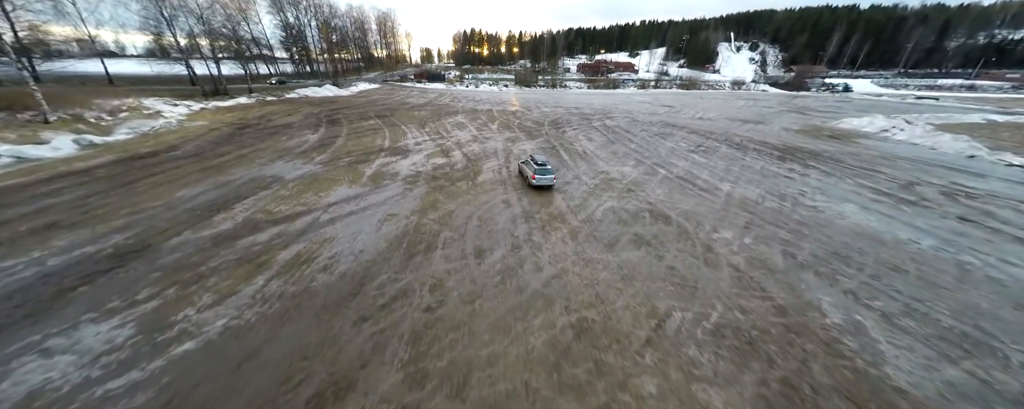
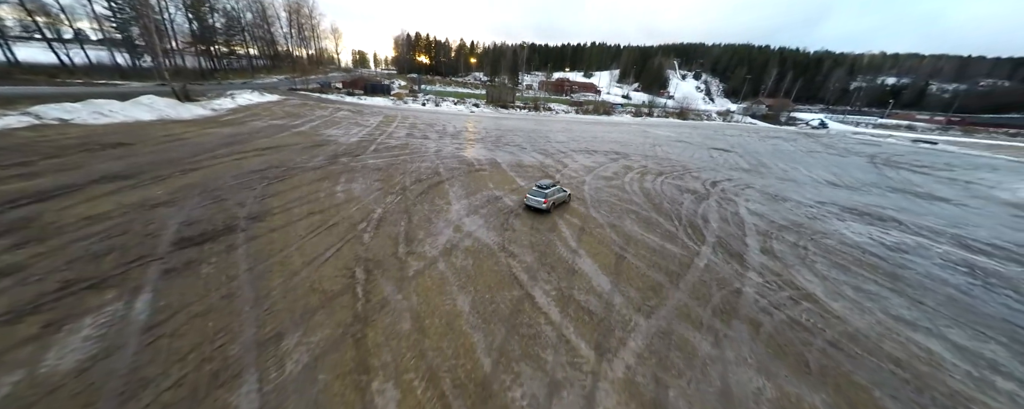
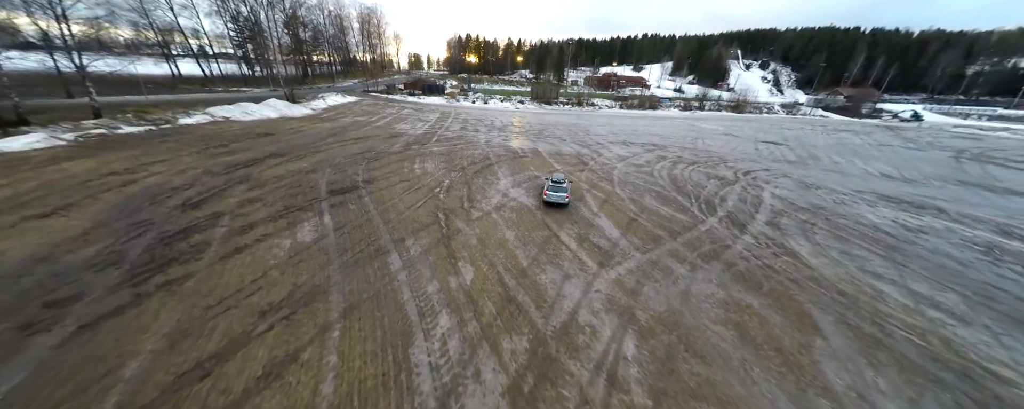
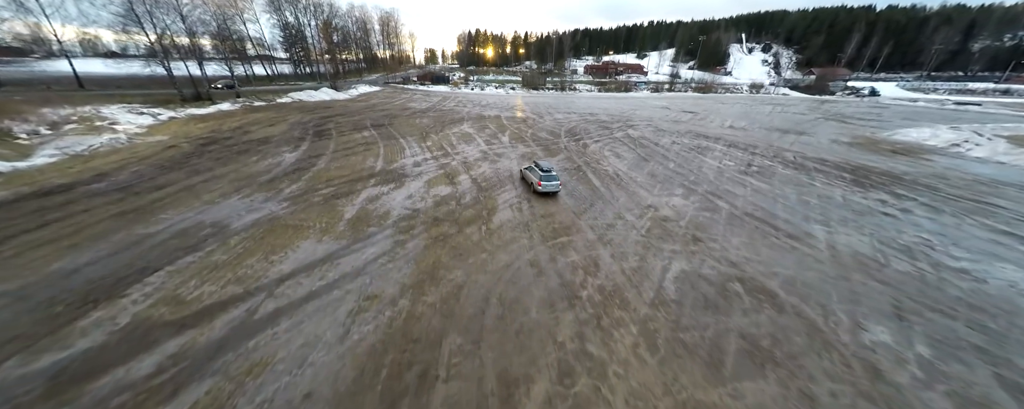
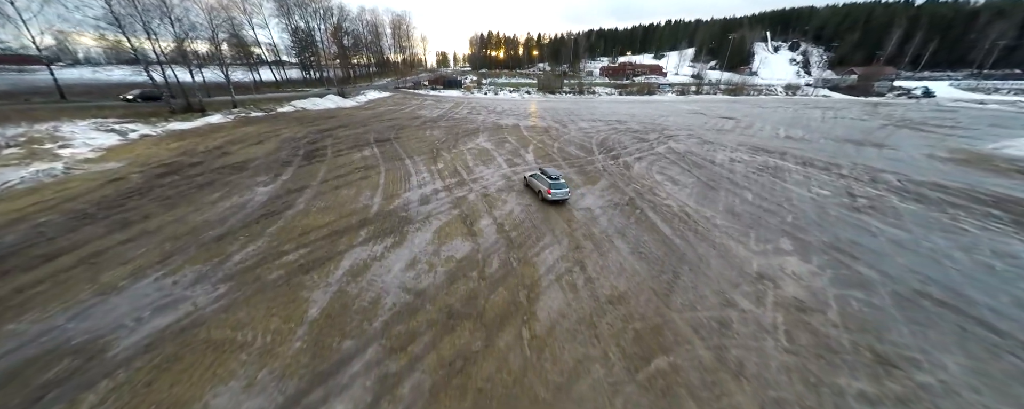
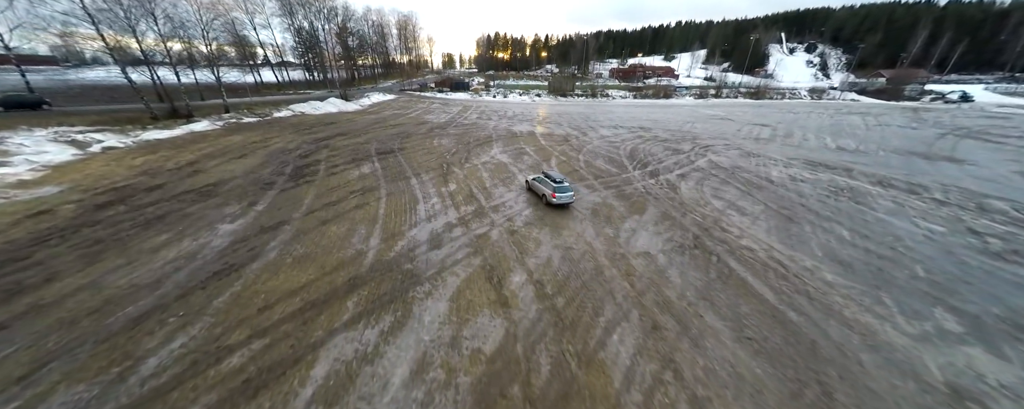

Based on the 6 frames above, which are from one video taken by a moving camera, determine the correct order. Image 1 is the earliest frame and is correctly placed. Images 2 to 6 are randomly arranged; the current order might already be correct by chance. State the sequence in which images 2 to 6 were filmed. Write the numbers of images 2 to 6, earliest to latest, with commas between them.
4, 5, 6, 3, 2
